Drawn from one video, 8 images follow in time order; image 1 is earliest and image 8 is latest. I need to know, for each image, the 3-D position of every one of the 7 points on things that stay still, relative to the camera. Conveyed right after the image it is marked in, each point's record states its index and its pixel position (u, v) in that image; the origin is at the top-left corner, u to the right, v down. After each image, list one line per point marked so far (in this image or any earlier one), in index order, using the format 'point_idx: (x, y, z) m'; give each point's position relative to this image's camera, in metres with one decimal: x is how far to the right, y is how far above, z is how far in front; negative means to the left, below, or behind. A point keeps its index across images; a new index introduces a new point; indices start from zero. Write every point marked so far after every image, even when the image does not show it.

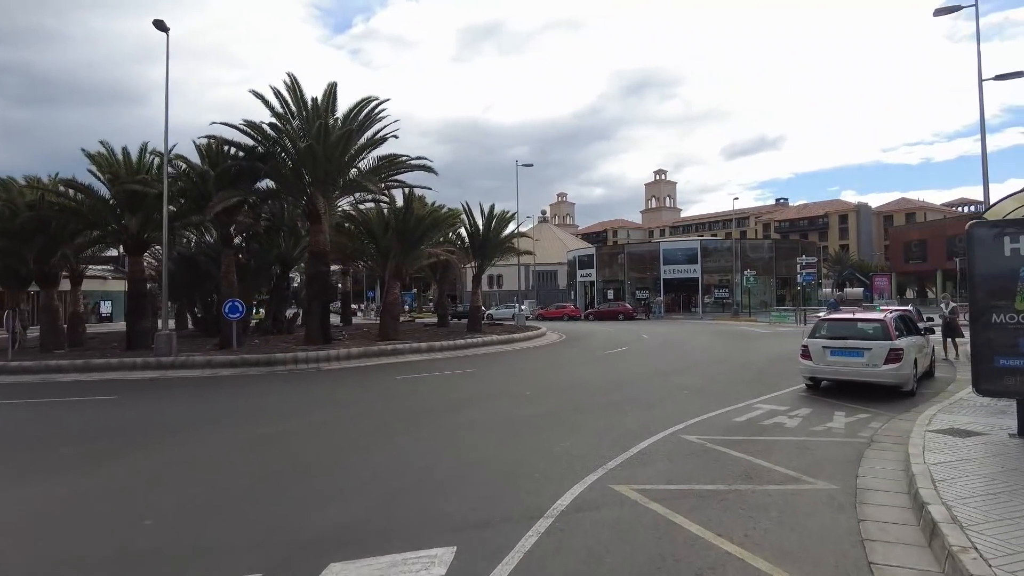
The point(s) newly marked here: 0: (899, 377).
0: (+6.3, -1.5, +10.9) m
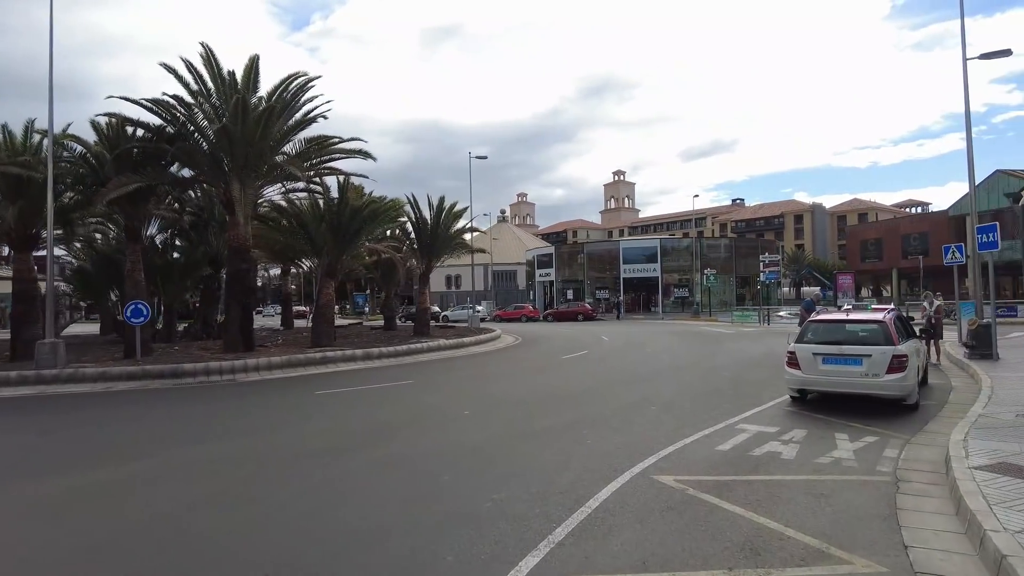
0: (+5.4, -1.4, +9.2) m
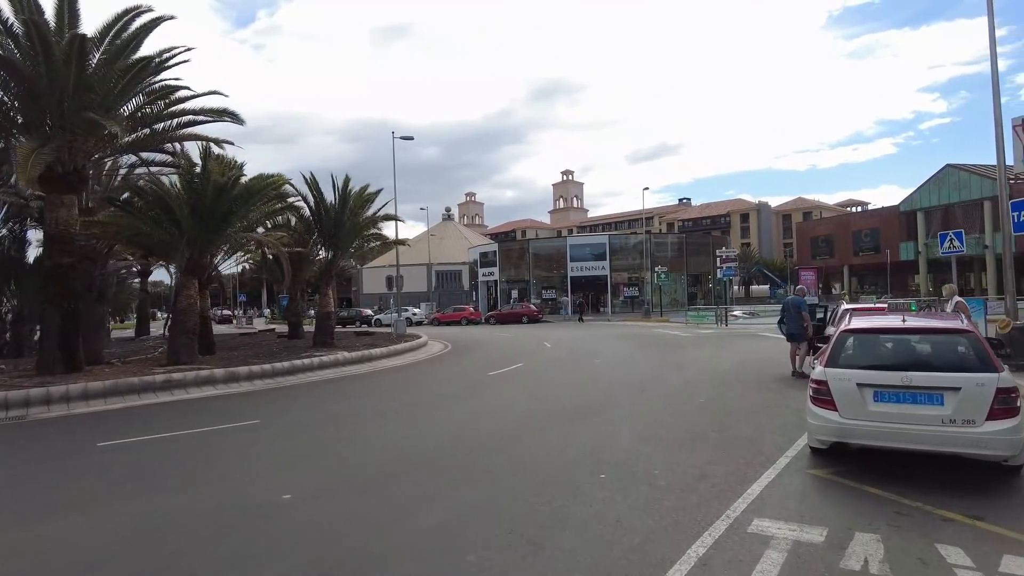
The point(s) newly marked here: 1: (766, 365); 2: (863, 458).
0: (+4.1, -1.3, +5.5) m
1: (+5.7, -1.7, +15.2) m
2: (+3.4, -1.6, +6.5) m
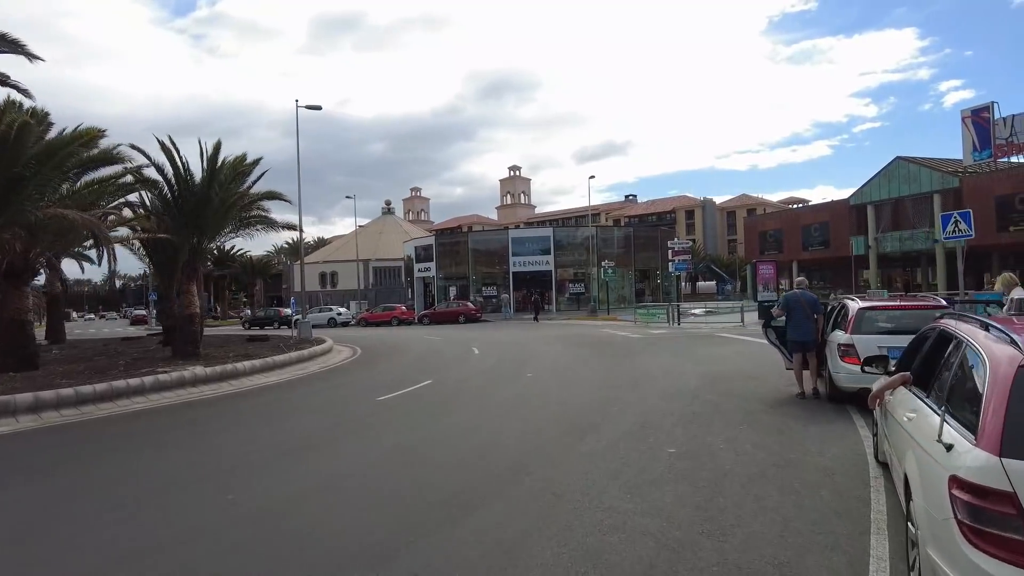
0: (+3.1, -1.2, +1.9) m
1: (+4.0, -1.6, +11.7) m
2: (+2.3, -1.5, +2.8) m
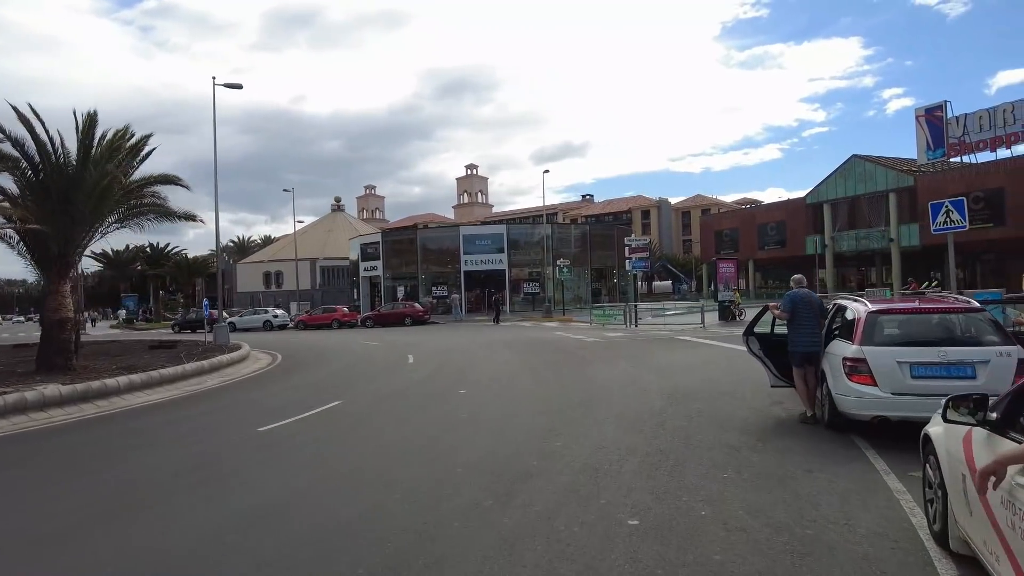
0: (+2.7, -1.2, -0.2) m
1: (+2.9, -1.6, +9.6) m
2: (+1.8, -1.5, +0.7) m
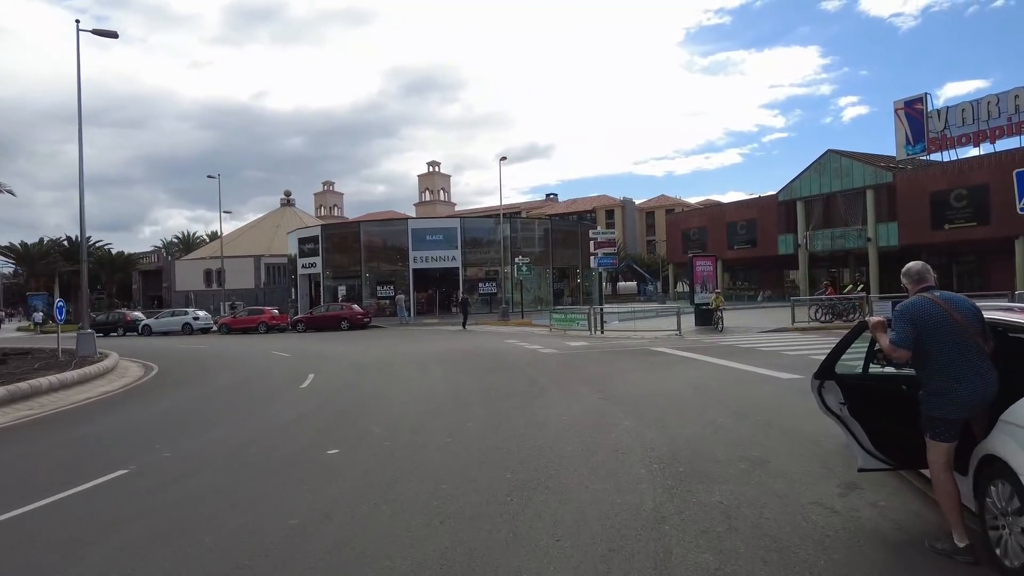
0: (+2.2, -1.2, -4.2) m
1: (+1.9, -1.6, +5.6) m
2: (+1.3, -1.5, -3.4) m
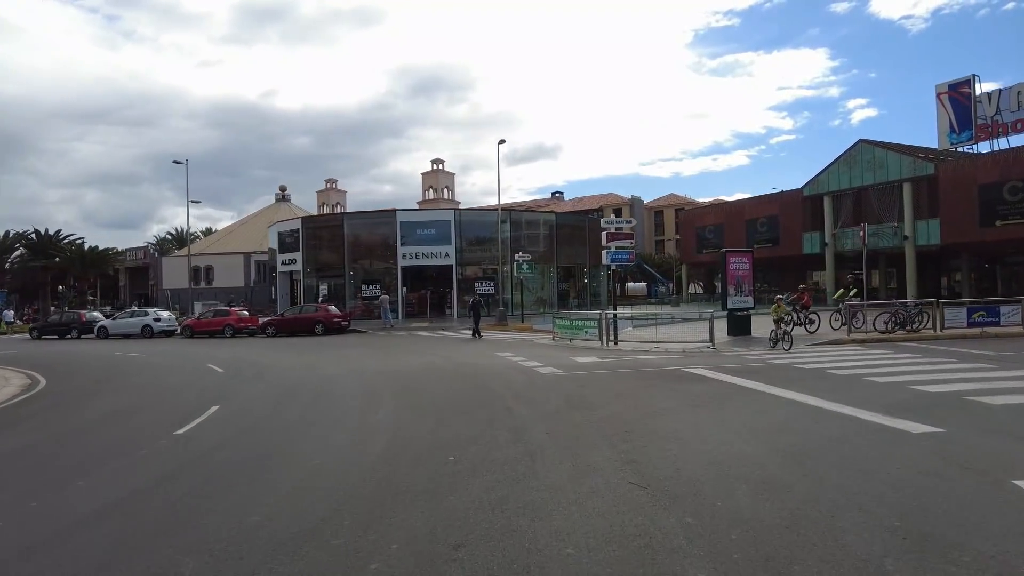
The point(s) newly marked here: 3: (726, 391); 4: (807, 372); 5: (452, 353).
0: (+1.8, -1.2, -8.6) m
1: (+1.6, -1.6, +1.2) m
2: (+0.8, -1.5, -7.8) m
3: (+3.4, -1.6, +10.6) m
4: (+5.9, -1.7, +13.3) m
5: (-1.8, -1.8, +18.7) m
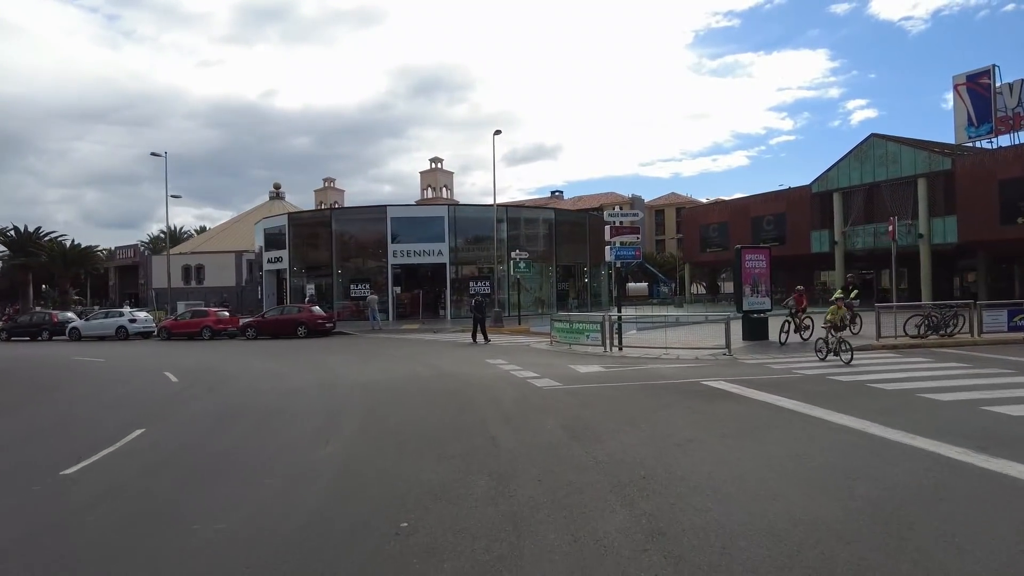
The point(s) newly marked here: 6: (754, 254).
0: (+1.6, -1.1, -10.5) m
1: (+1.4, -1.6, -0.7) m
2: (+0.7, -1.5, -9.7) m
3: (+3.2, -1.6, +8.7) m
4: (+5.7, -1.7, +11.4) m
5: (-1.9, -1.8, +16.8) m
6: (+7.2, +1.0, +19.7) m
